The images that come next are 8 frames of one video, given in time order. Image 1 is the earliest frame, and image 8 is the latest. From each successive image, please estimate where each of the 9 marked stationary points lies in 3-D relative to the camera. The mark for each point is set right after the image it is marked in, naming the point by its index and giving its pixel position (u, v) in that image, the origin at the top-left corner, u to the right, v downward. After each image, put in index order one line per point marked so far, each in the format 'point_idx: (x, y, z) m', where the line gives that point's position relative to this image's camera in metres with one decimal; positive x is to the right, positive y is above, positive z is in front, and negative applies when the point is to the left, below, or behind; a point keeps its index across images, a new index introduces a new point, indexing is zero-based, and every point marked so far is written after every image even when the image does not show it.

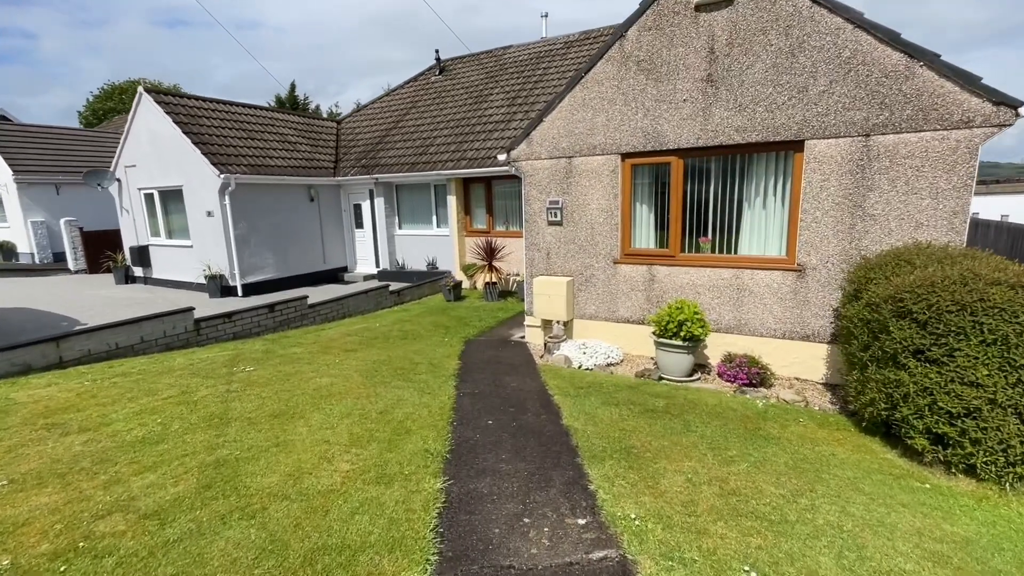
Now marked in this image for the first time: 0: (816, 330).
0: (+4.0, -0.6, +6.3) m
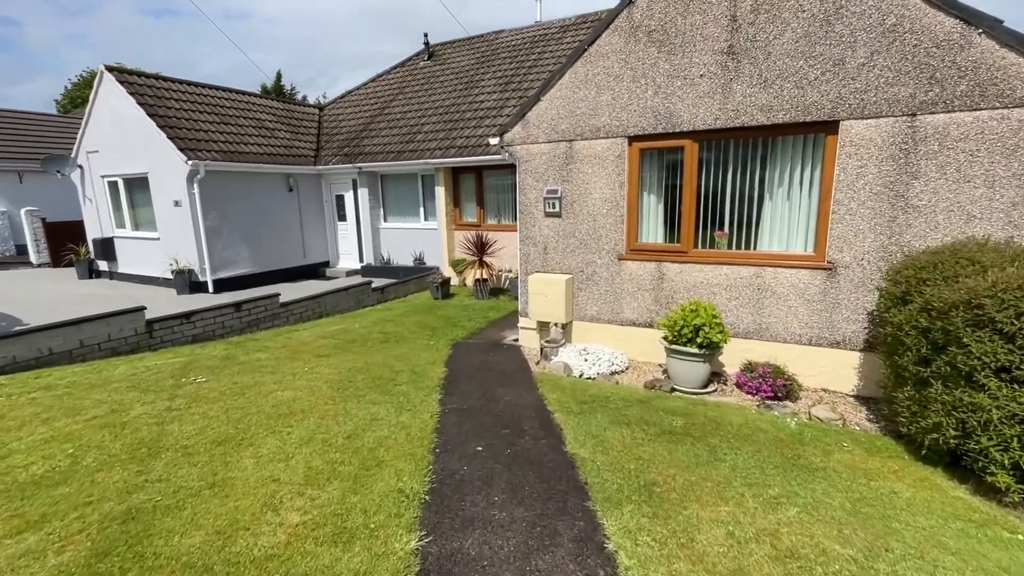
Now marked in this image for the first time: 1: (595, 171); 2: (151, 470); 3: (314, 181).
0: (+3.9, -0.6, +5.6) m
1: (+1.2, +1.6, +6.7) m
2: (-2.5, -1.3, +3.4) m
3: (-6.0, +3.2, +14.6) m
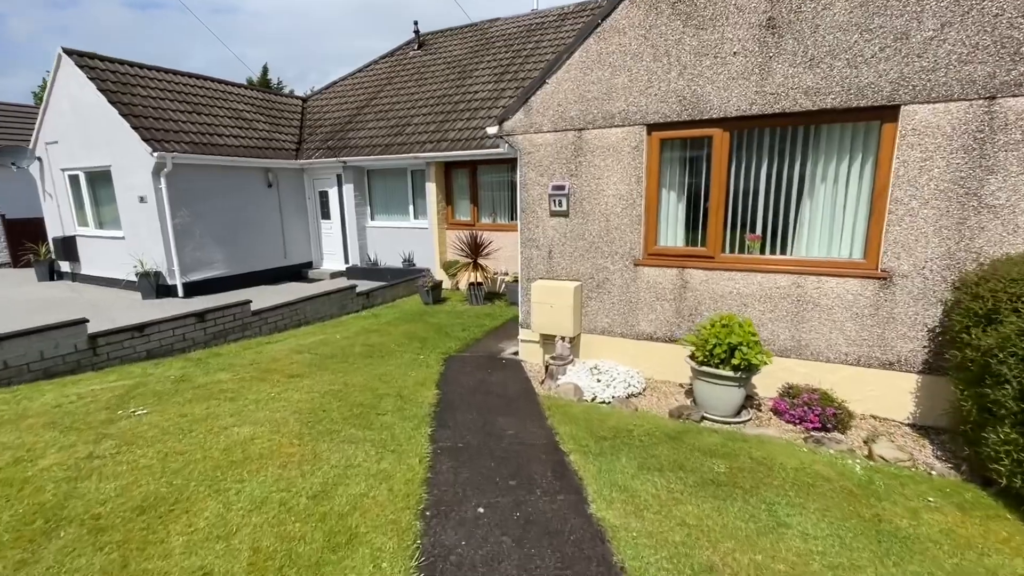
0: (+3.9, -0.7, +4.8) m
1: (+1.2, +1.5, +5.9) m
2: (-2.4, -1.4, +2.5) m
3: (-6.1, +3.2, +13.6) m
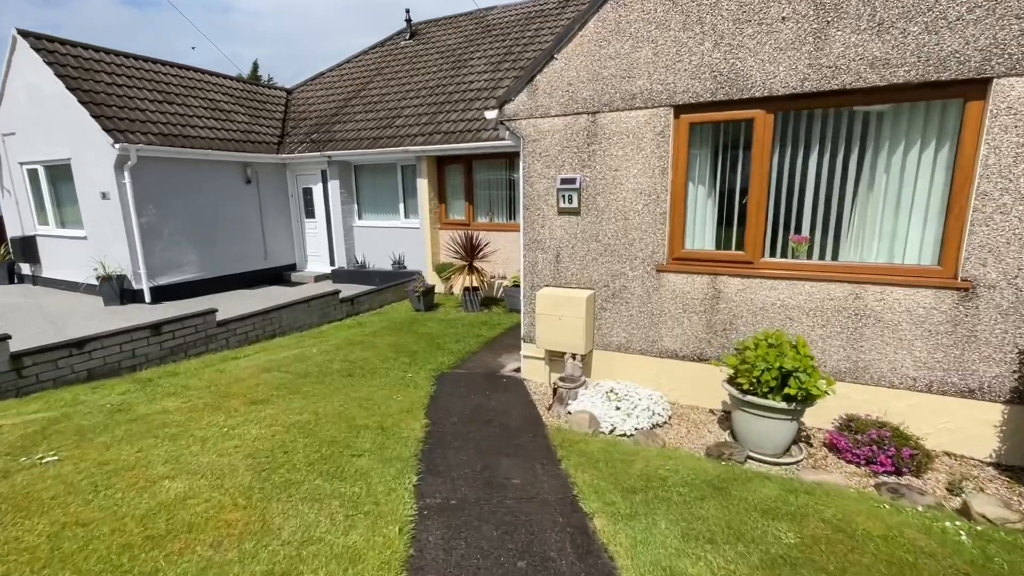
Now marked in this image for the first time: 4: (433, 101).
0: (+4.0, -0.8, +4.0) m
1: (+1.2, +1.4, +5.0) m
2: (-2.4, -1.5, +1.6) m
3: (-6.2, +3.0, +12.7) m
4: (-2.0, +4.7, +12.0) m
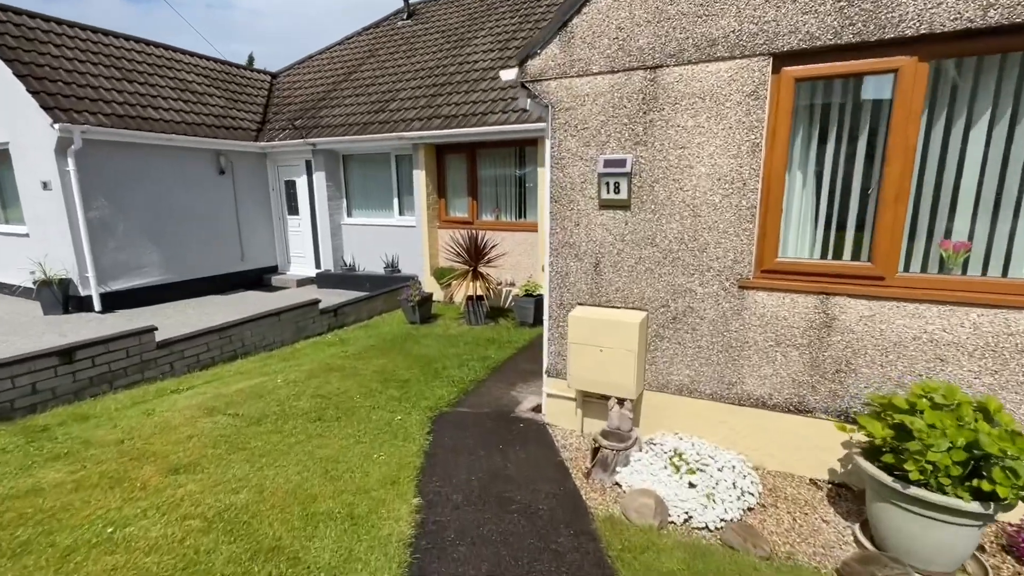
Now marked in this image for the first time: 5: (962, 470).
0: (+4.2, -1.0, +2.6) m
1: (+1.4, +1.2, +3.6) m
2: (-2.2, -1.7, +0.2) m
3: (-6.0, +2.9, +11.2) m
4: (-1.7, +4.5, +10.5) m
5: (+2.4, -0.9, +2.5) m
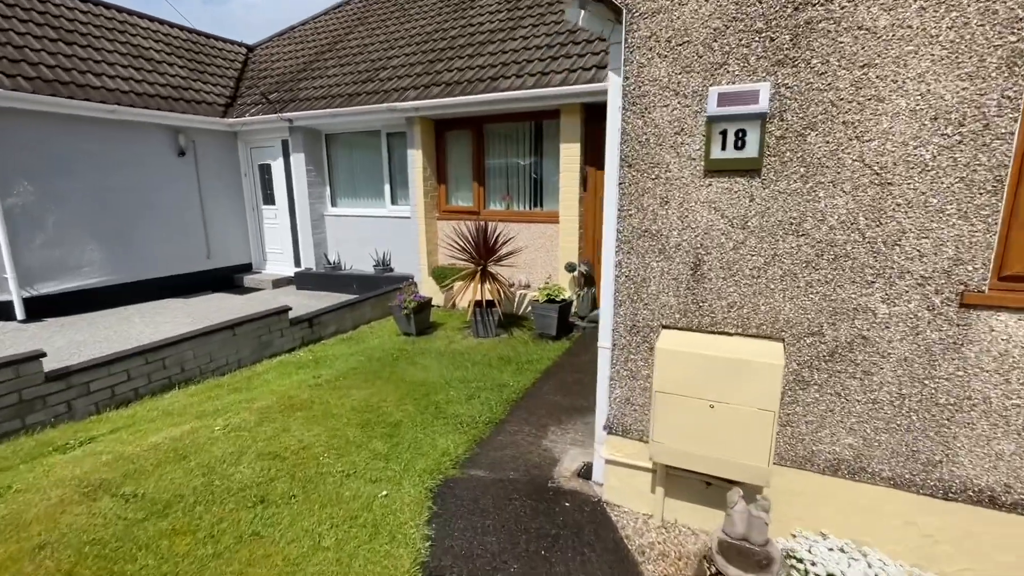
0: (+4.5, -1.1, +1.1) m
1: (+1.7, +1.1, +2.1) m
2: (-1.9, -1.8, -1.4) m
3: (-5.8, +2.9, +9.6) m
4: (-1.5, +4.5, +8.9) m
5: (+2.7, -1.0, +1.0) m
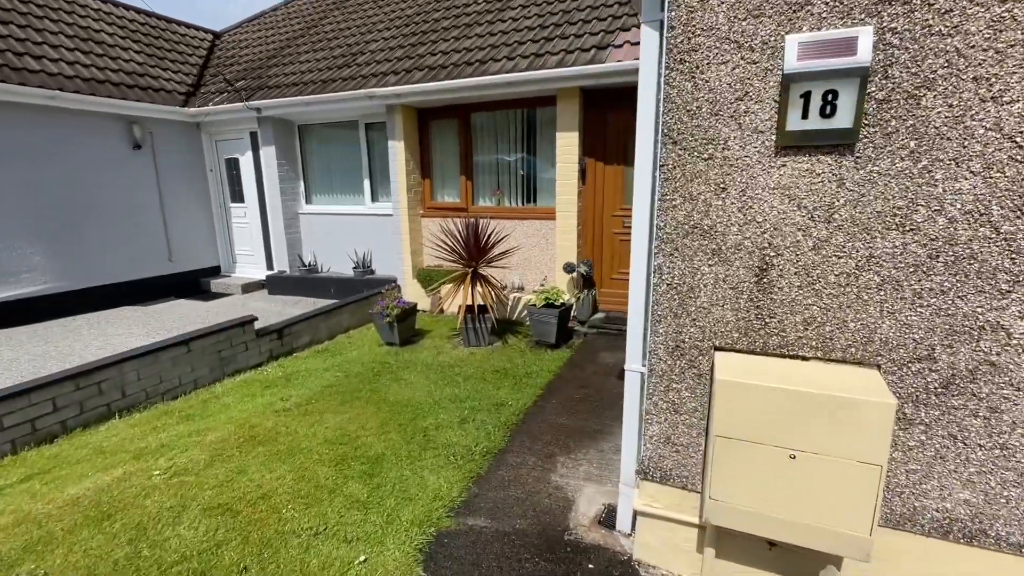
0: (+4.6, -1.1, +0.7) m
1: (+1.7, +1.1, +1.5) m
2: (-1.7, -1.9, -2.0) m
3: (-6.0, +2.8, +8.8) m
4: (-1.7, +4.4, +8.3) m
5: (+2.8, -1.1, +0.5) m
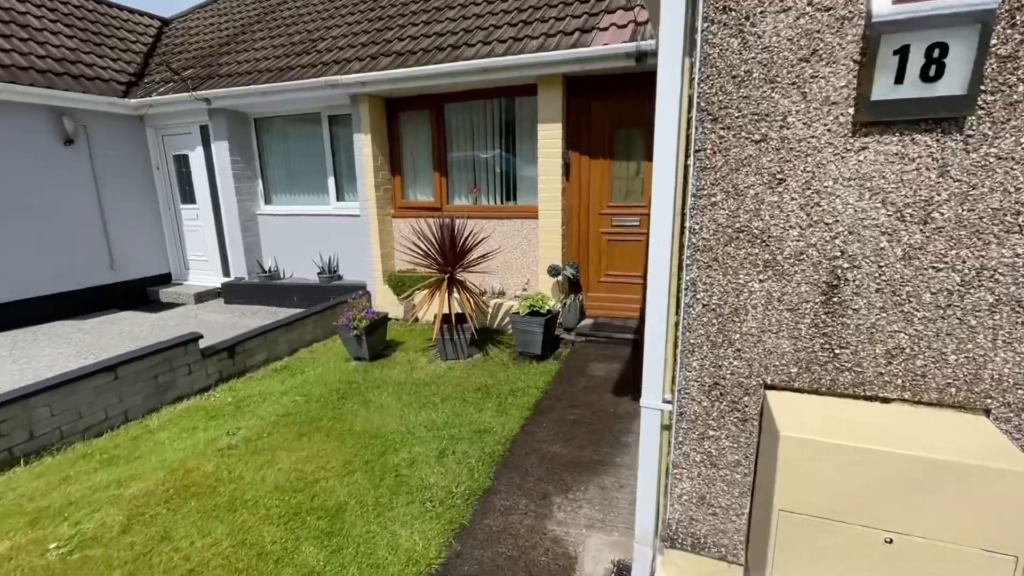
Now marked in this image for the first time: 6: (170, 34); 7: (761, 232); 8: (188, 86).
0: (+4.6, -1.1, +0.4) m
1: (+1.7, +1.0, +1.1) m
2: (-1.5, -2.0, -2.6) m
3: (-6.4, +2.6, +8.0) m
4: (-2.1, +4.3, +7.6) m
5: (+2.8, -1.1, +0.1) m
6: (-7.2, +5.3, +10.1) m
7: (+0.8, +0.2, +1.6) m
8: (-5.1, +3.2, +7.6) m
